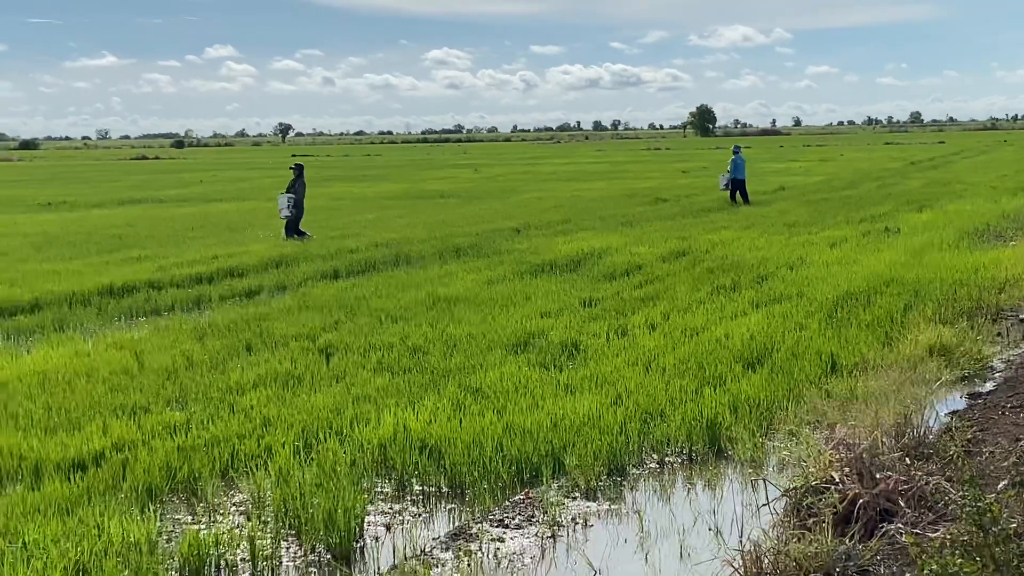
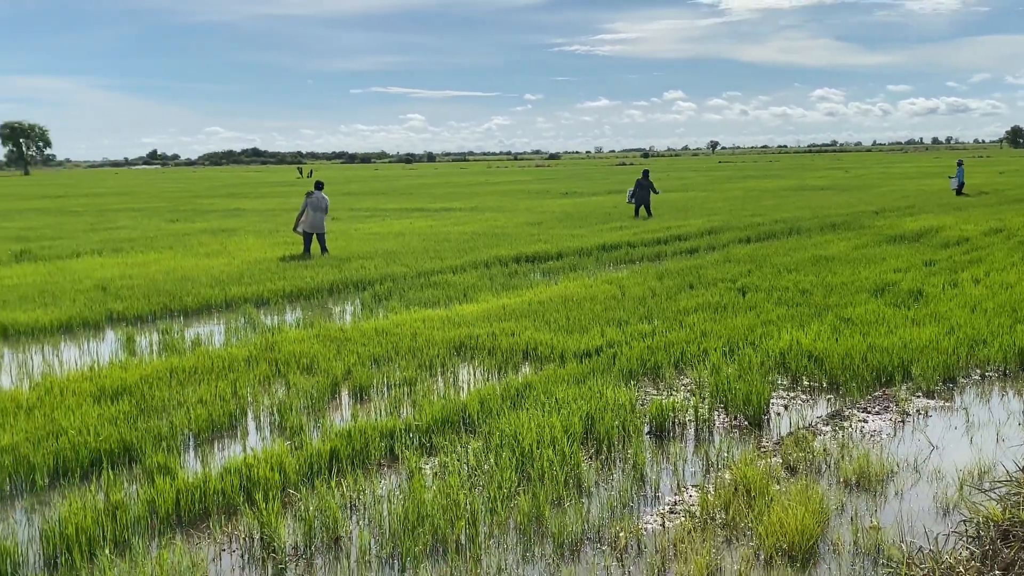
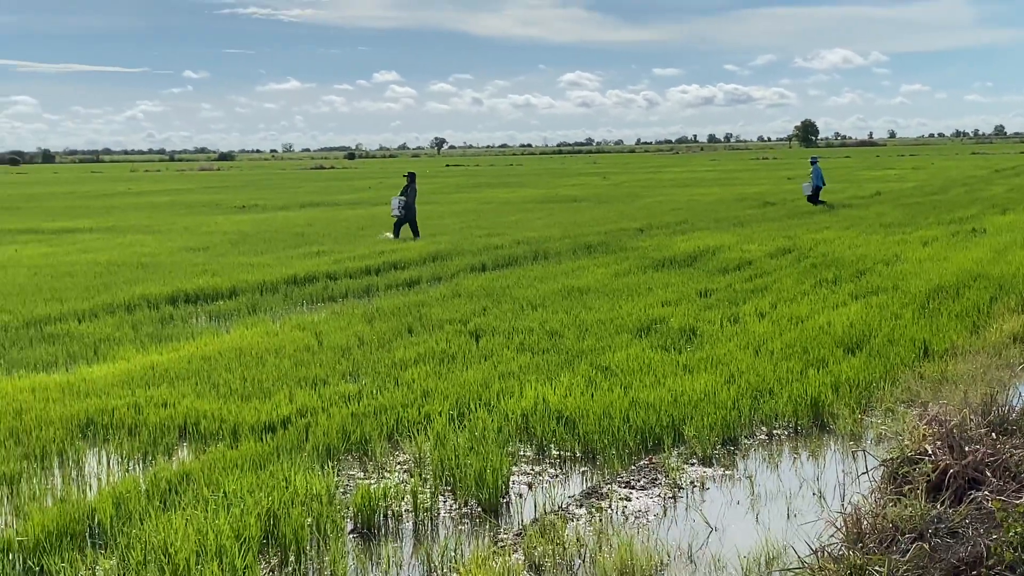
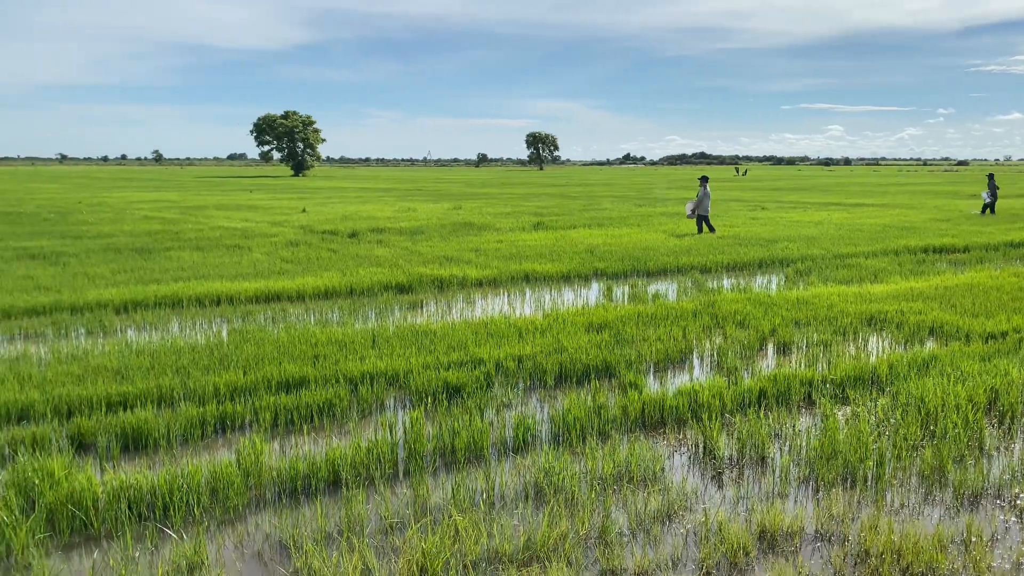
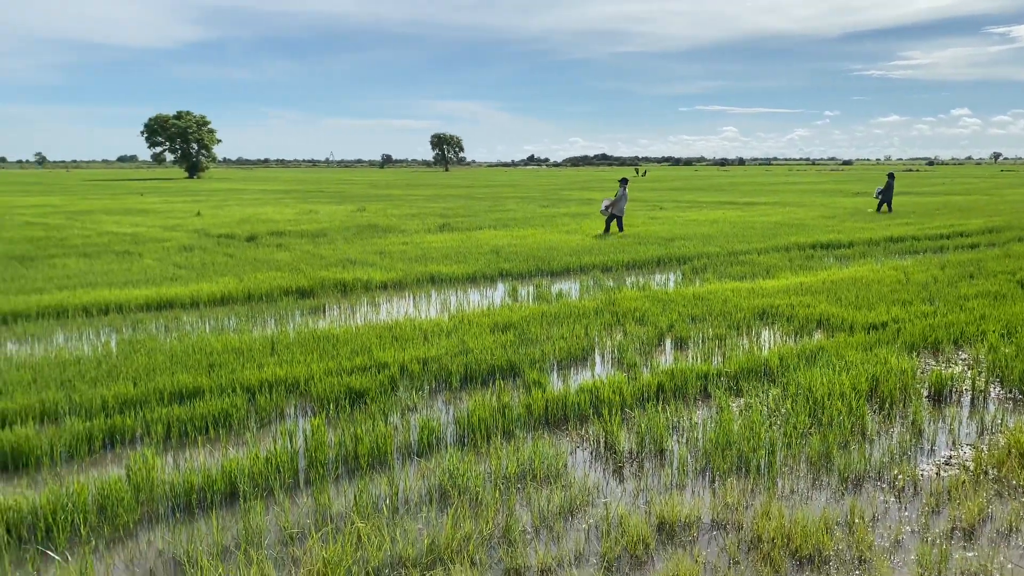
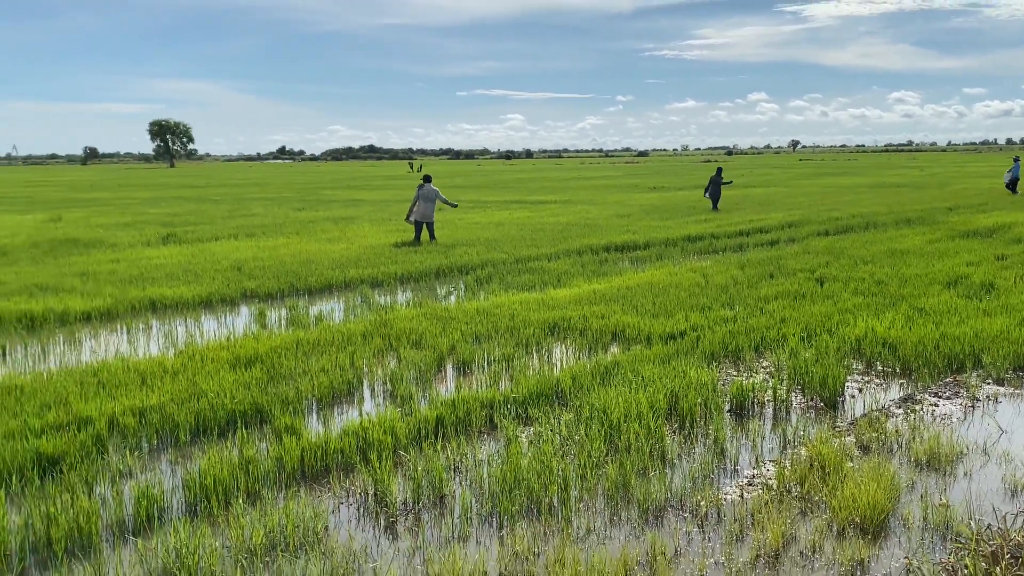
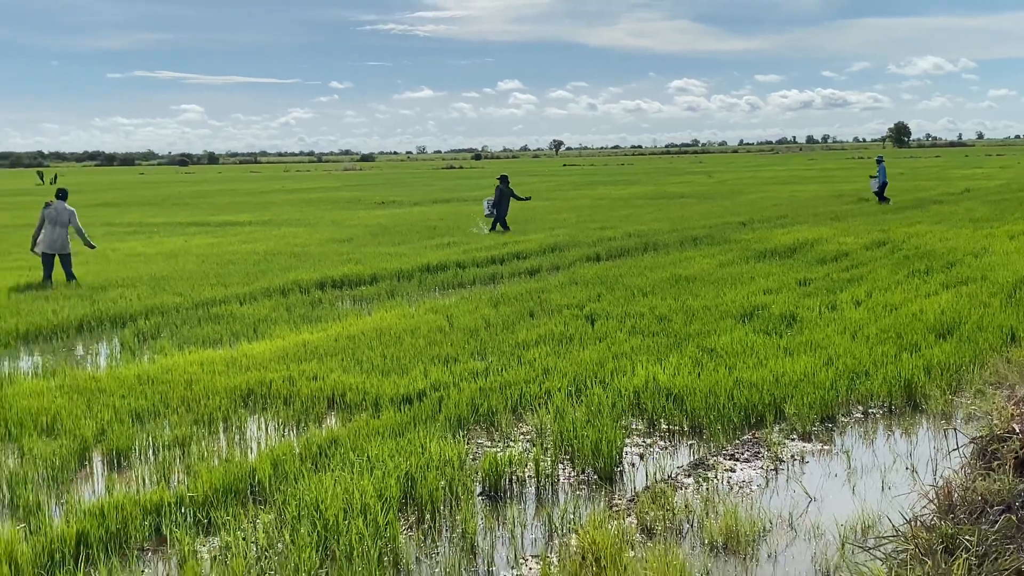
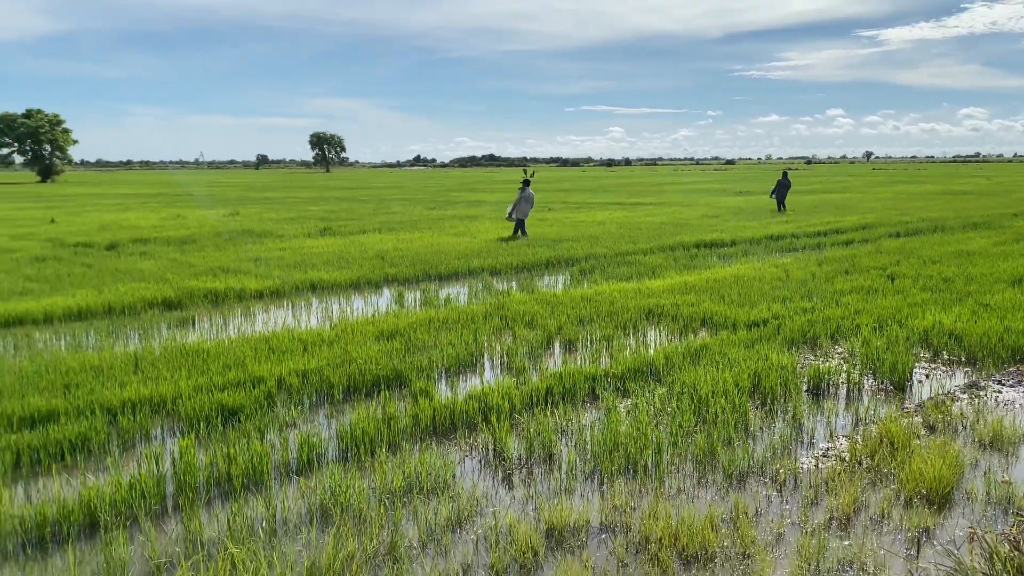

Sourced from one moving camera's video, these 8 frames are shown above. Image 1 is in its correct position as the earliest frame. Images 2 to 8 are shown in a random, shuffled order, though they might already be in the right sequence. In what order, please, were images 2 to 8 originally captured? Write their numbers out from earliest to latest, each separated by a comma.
3, 7, 2, 6, 8, 5, 4
